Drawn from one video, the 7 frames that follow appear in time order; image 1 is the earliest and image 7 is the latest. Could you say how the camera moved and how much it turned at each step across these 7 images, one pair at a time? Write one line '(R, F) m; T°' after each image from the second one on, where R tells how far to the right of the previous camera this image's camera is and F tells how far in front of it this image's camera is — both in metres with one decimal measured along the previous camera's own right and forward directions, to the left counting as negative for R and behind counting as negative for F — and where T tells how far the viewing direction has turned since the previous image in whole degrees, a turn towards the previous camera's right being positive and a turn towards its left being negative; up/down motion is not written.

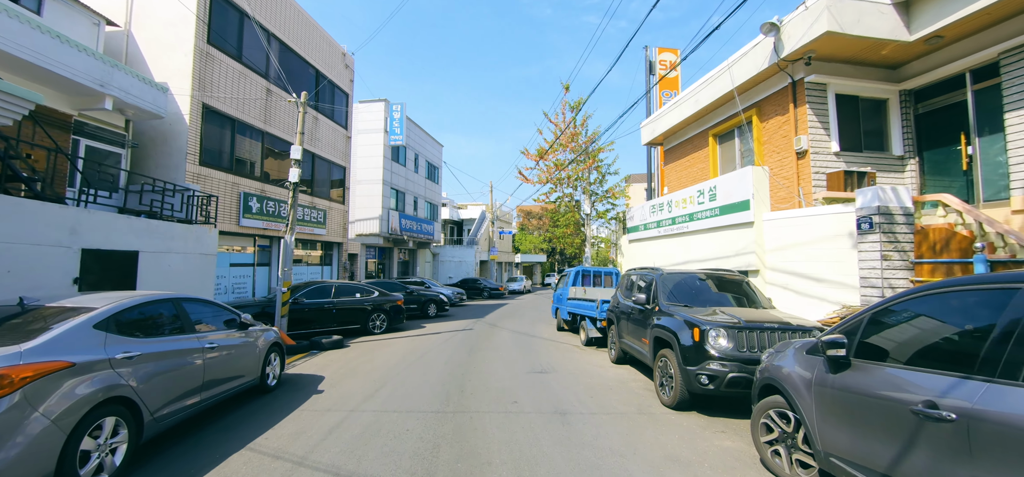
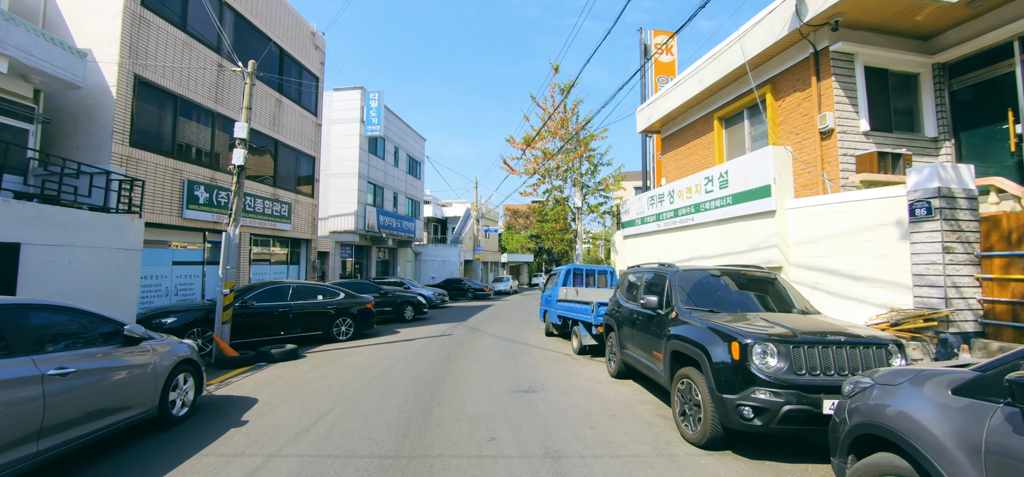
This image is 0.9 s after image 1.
(+0.1, +1.4) m; +2°
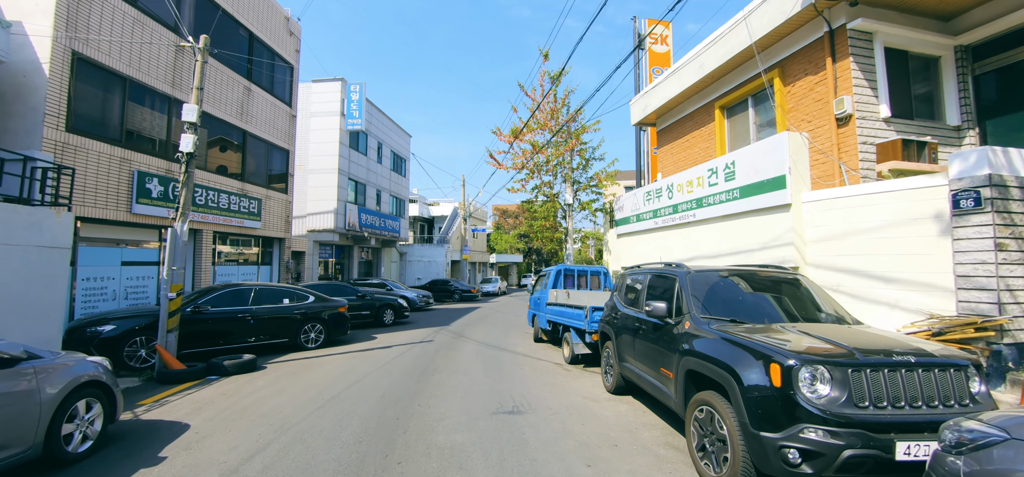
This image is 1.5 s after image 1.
(+0.1, +0.9) m; +1°
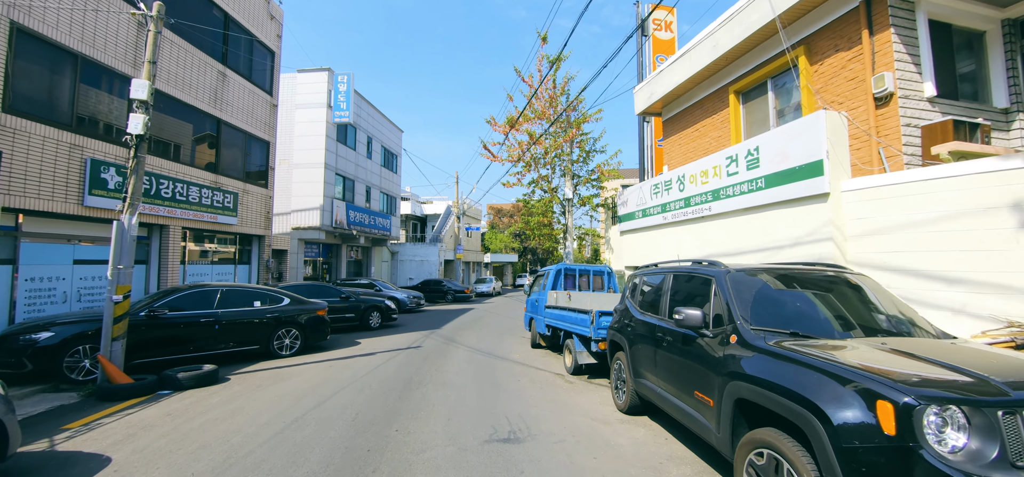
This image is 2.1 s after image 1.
(0.0, +0.9) m; +1°
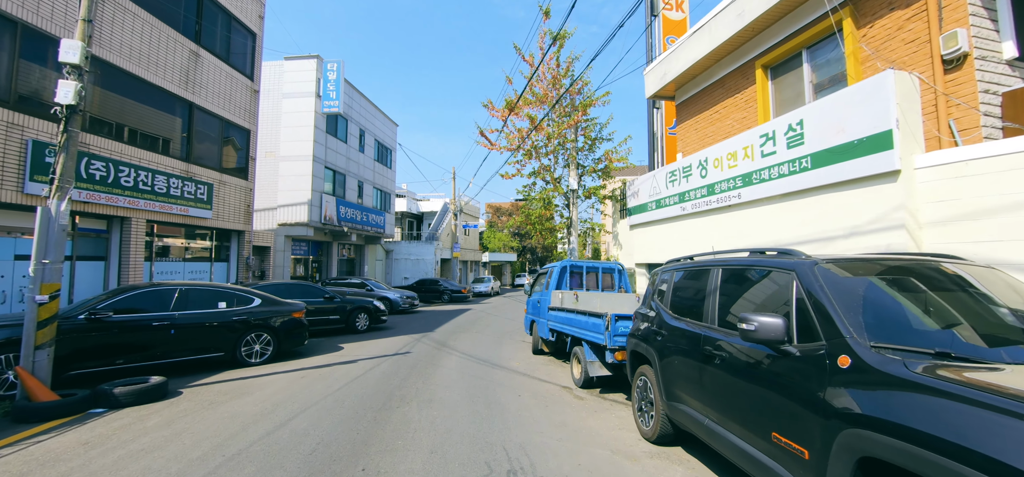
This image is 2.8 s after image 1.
(0.0, +1.1) m; 0°
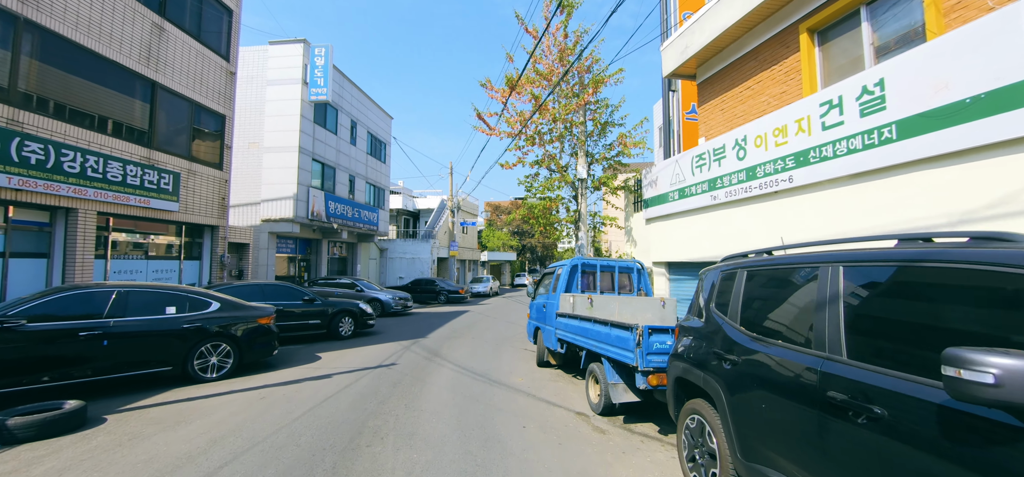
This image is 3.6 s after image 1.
(0.0, +1.3) m; 0°
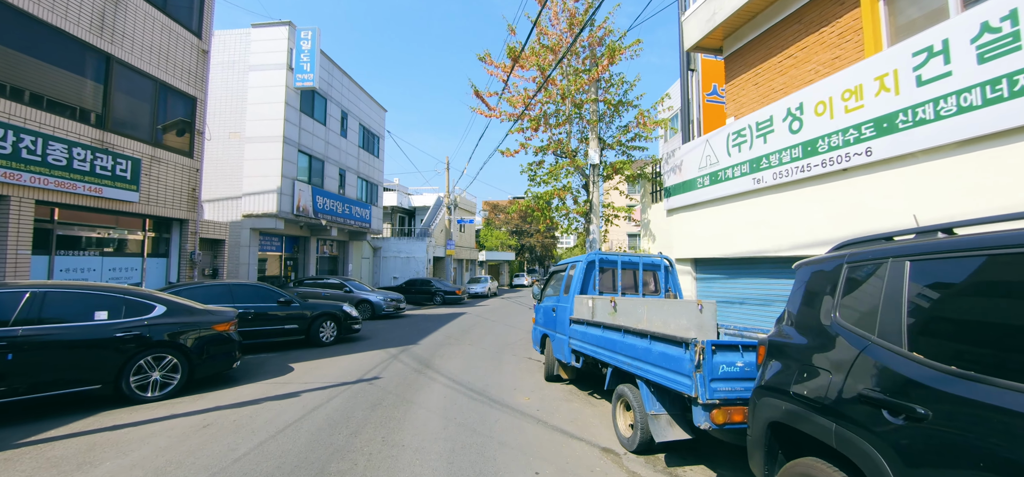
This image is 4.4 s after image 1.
(-0.1, +1.2) m; 0°
